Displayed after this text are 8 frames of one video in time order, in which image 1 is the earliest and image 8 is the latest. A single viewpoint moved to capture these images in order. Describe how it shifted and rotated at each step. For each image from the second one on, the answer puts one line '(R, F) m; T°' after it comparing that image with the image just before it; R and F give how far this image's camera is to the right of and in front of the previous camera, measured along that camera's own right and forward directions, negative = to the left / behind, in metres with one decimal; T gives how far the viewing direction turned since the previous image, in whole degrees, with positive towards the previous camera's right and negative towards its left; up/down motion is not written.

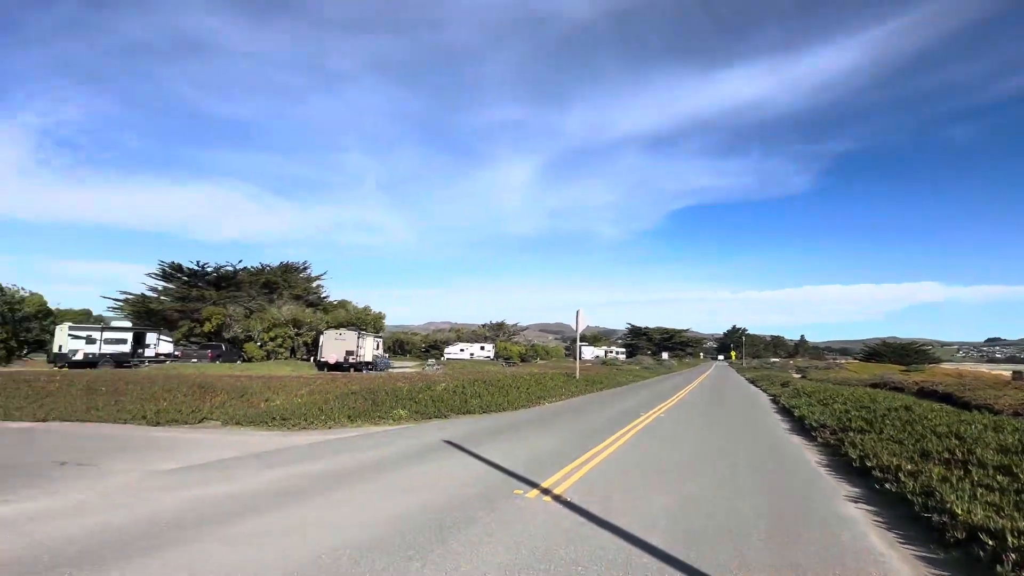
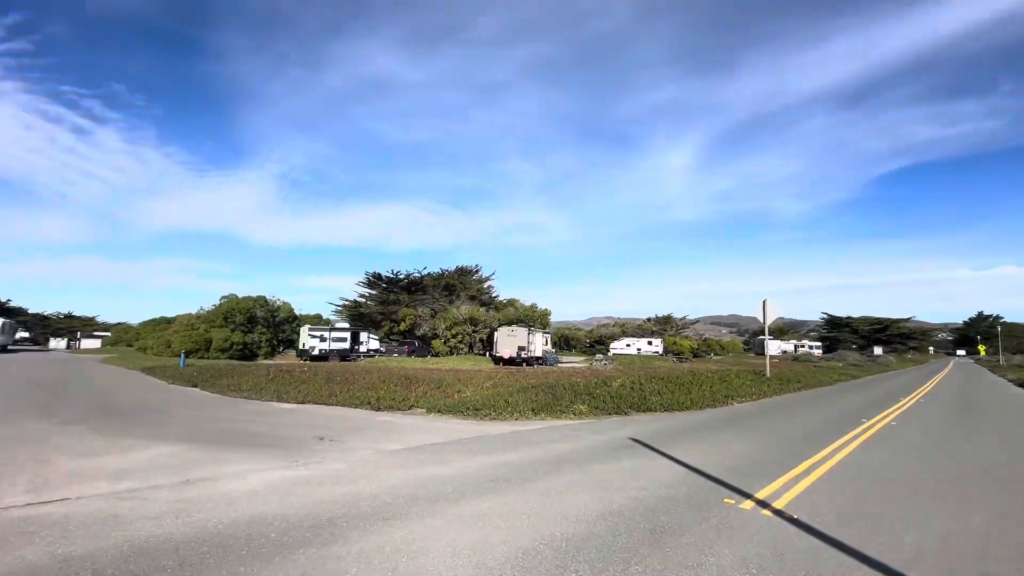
(-0.1, -0.1) m; -16°
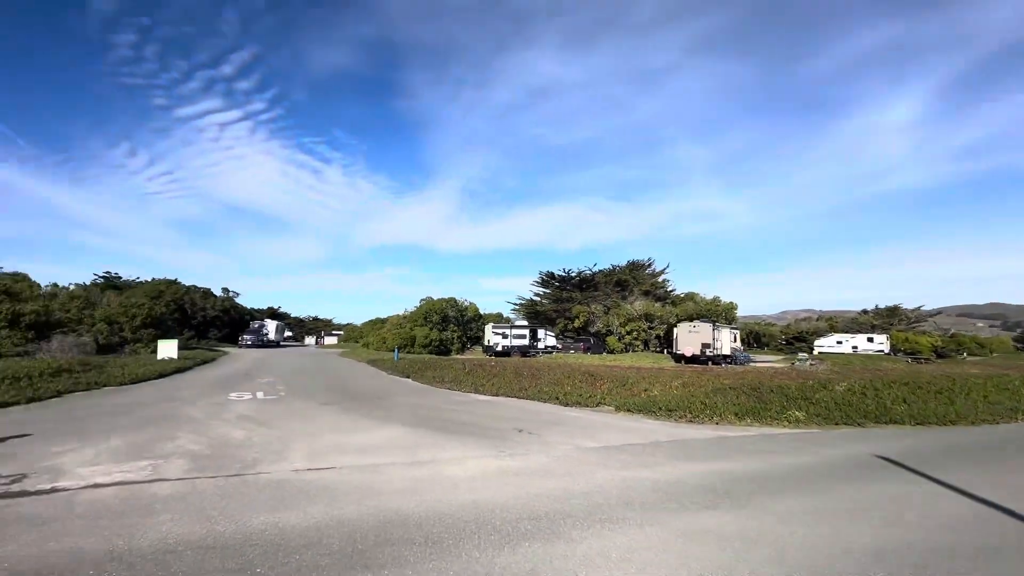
(-0.1, +0.1) m; -17°
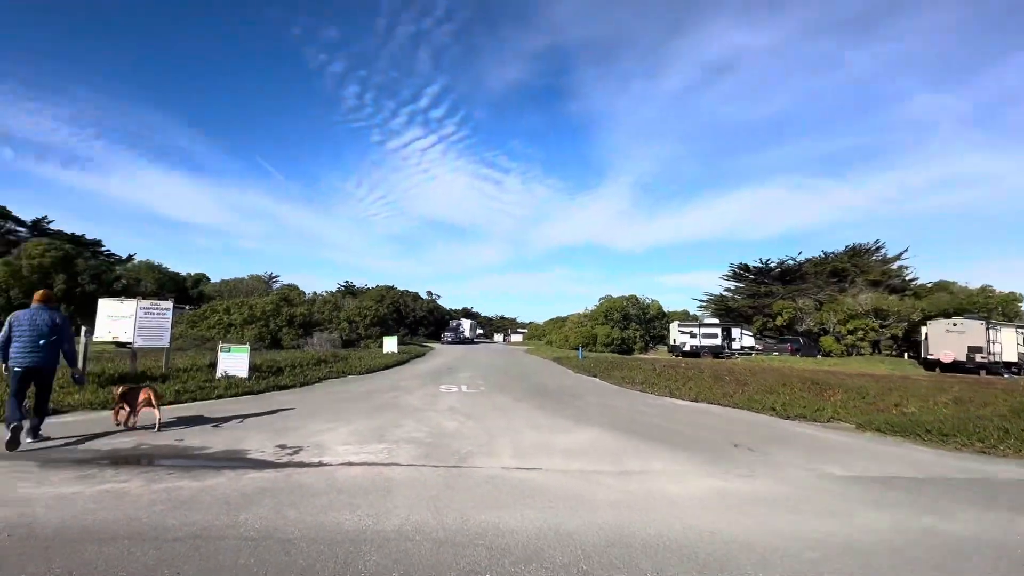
(-0.2, +0.1) m; -18°
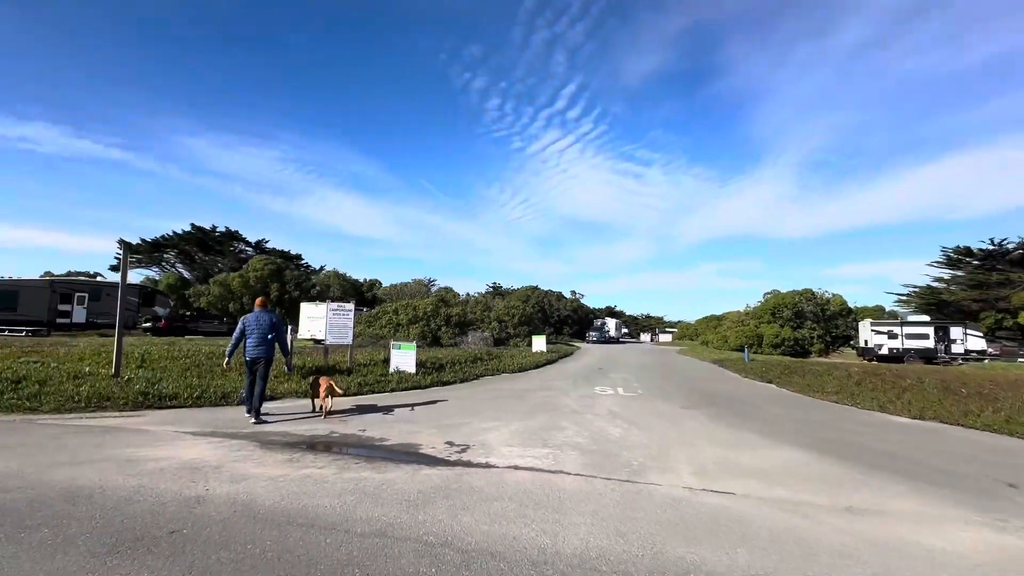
(-0.3, +0.4) m; -14°
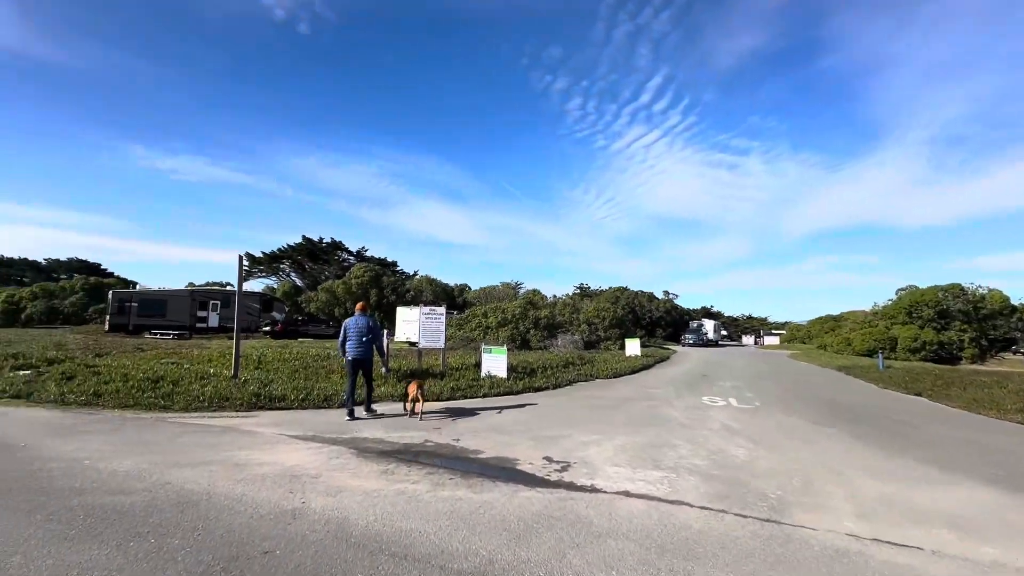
(-0.2, +0.6) m; -9°
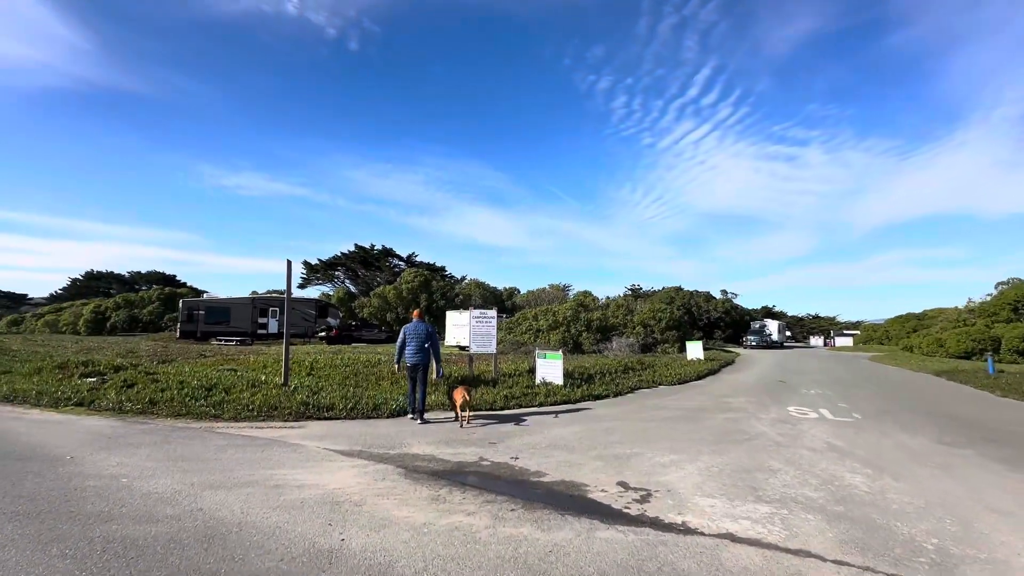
(-0.2, +0.9) m; -5°
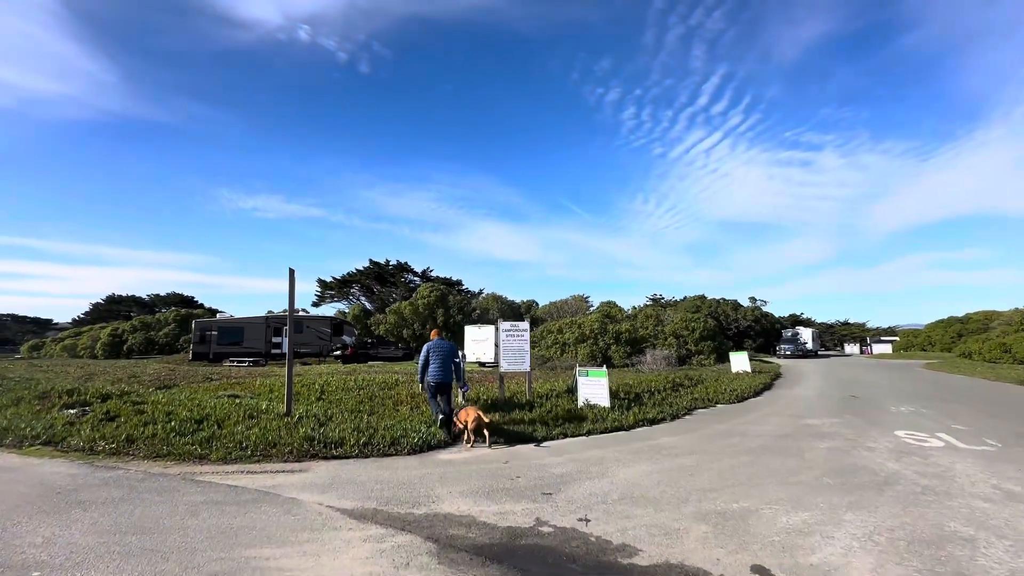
(-0.5, +1.9) m; -1°
